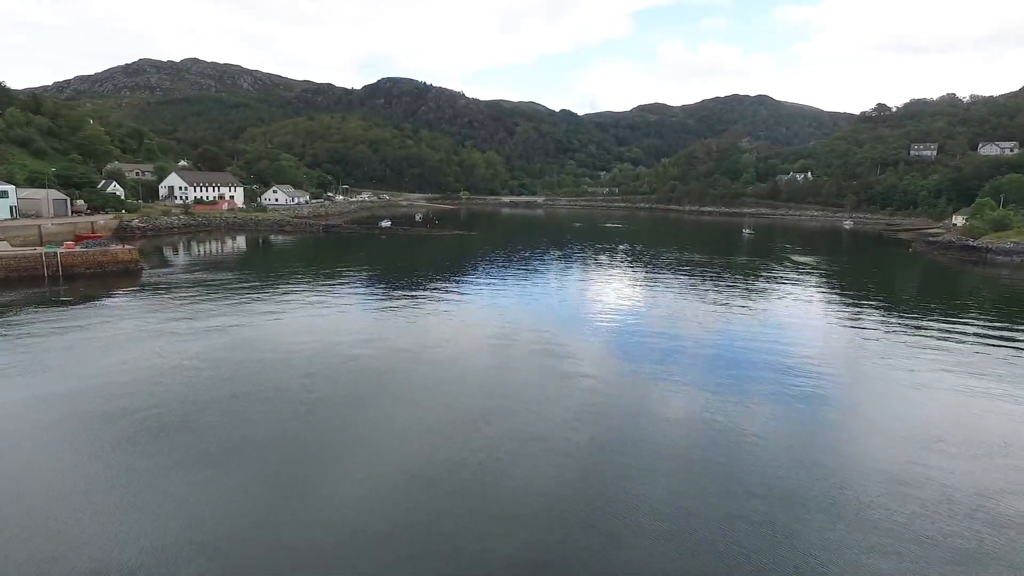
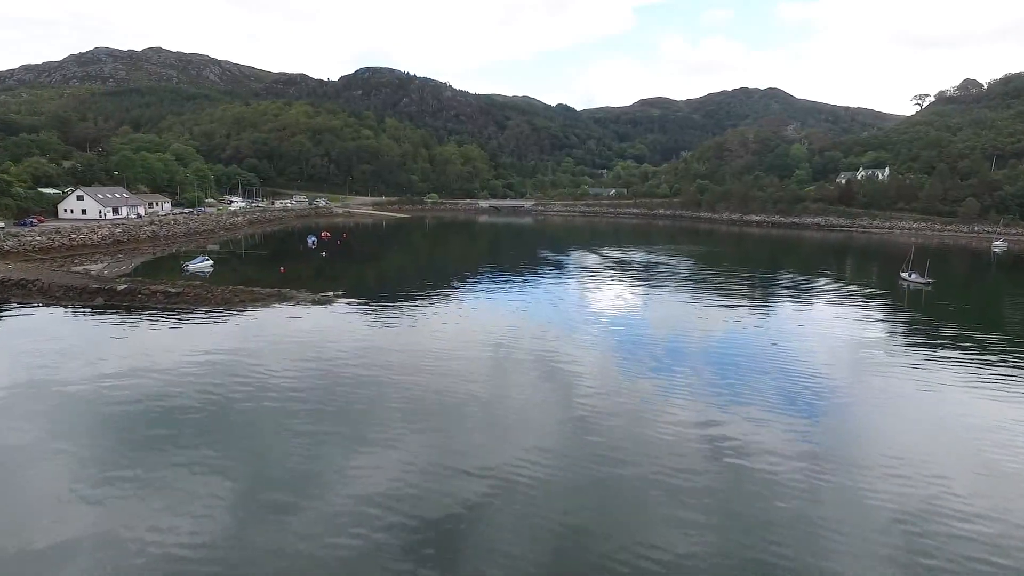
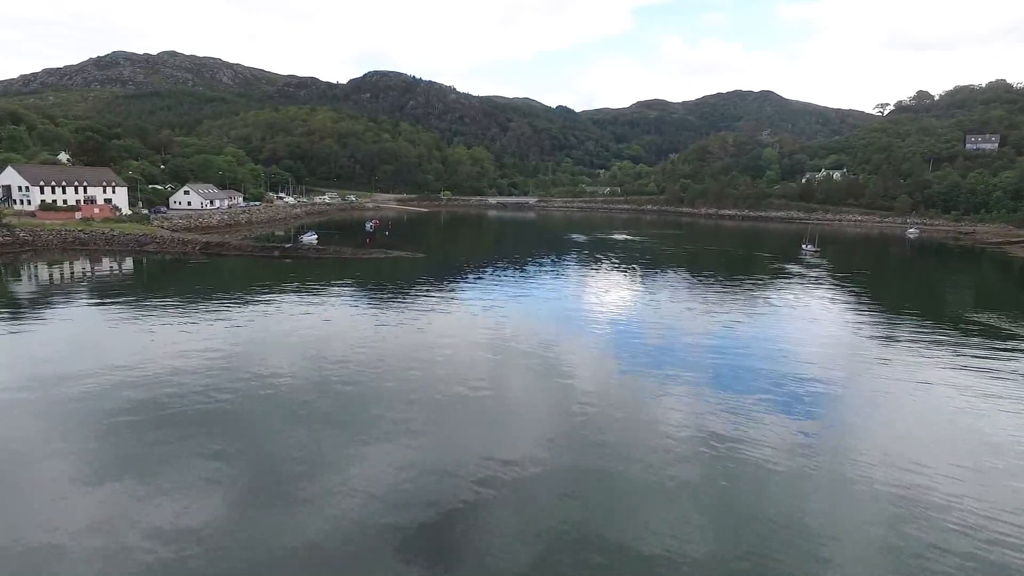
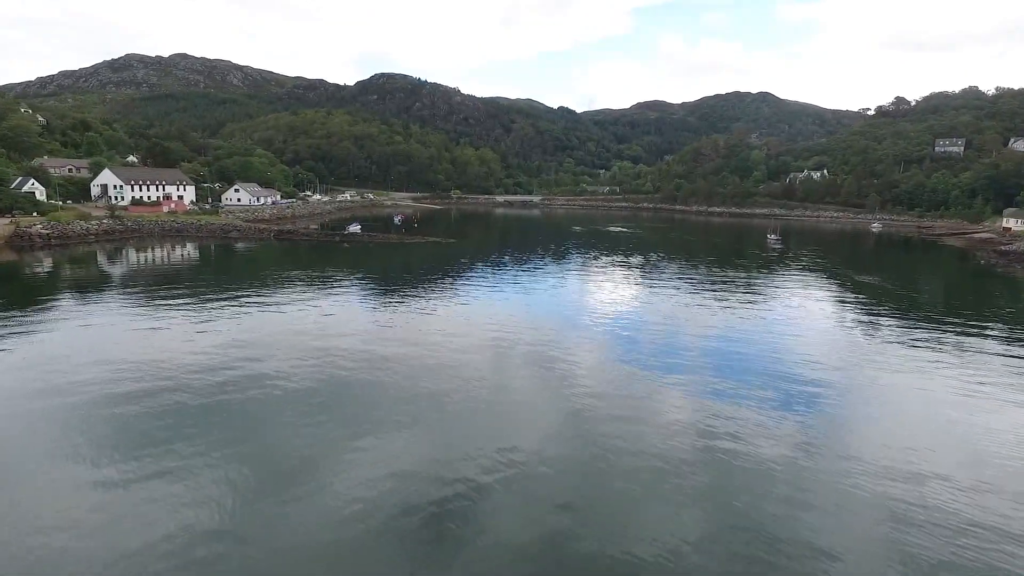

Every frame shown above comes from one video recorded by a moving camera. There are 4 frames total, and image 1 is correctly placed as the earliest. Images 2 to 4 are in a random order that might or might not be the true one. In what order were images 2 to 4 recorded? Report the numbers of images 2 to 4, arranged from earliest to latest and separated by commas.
4, 3, 2
